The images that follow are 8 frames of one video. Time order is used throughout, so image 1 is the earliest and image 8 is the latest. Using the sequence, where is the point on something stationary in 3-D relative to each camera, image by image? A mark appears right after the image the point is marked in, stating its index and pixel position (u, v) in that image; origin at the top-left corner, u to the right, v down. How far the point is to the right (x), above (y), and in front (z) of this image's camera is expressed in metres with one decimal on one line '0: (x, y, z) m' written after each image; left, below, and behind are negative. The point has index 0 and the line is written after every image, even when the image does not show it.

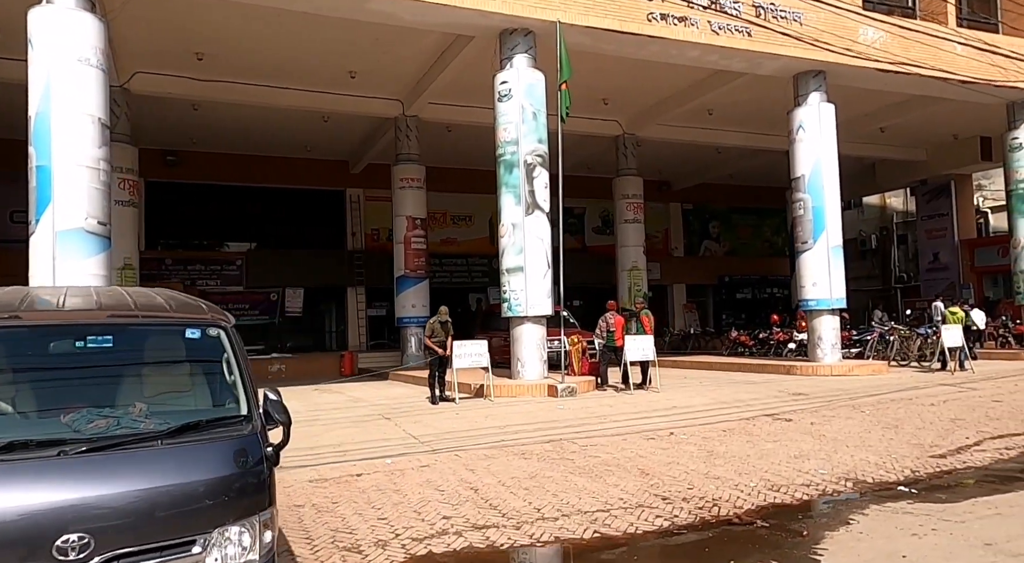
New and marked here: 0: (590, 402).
0: (+1.2, -1.8, +11.0) m
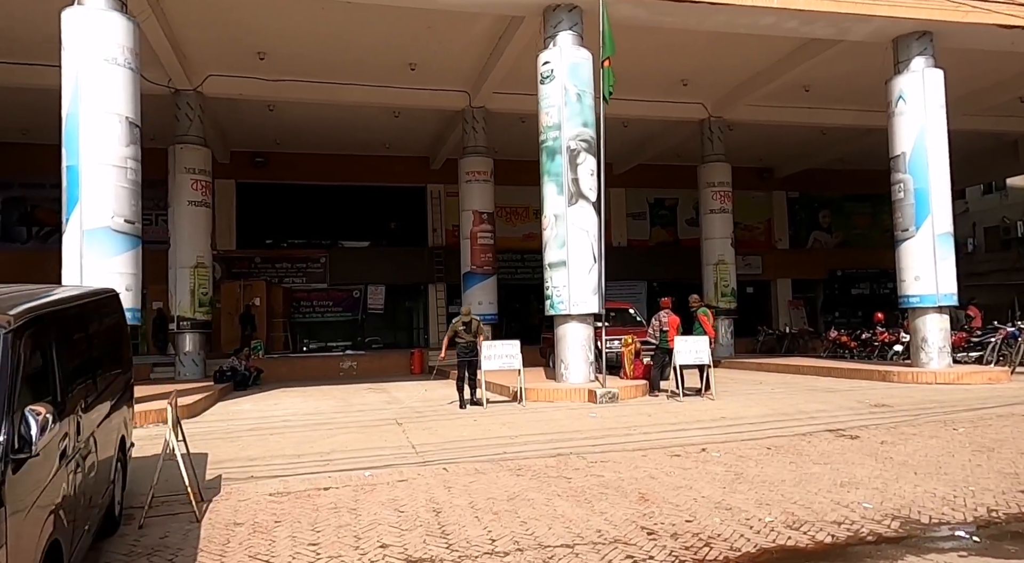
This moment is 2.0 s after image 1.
0: (+1.6, -1.8, +10.0) m
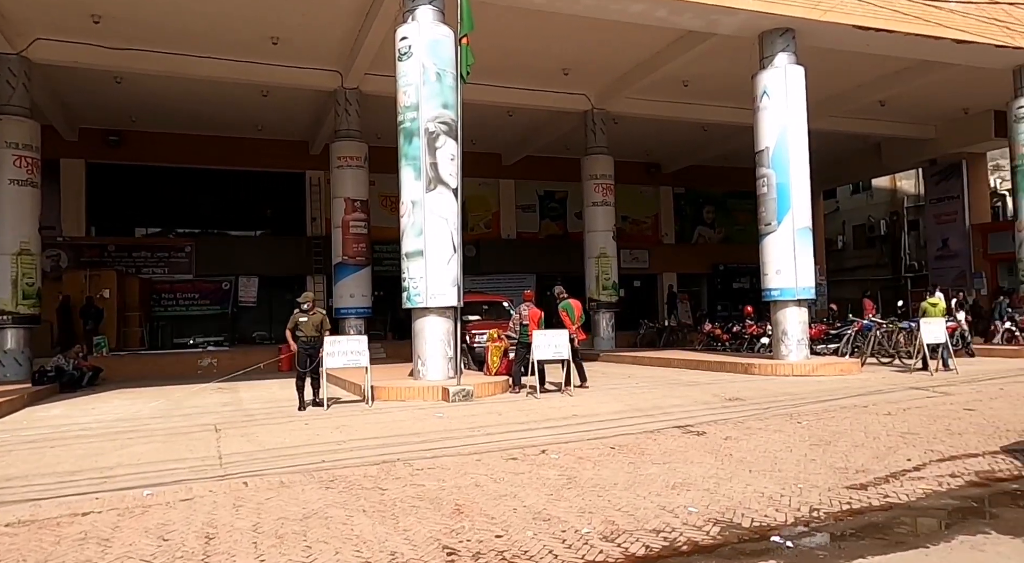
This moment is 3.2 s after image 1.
0: (-0.4, -1.6, +9.4) m
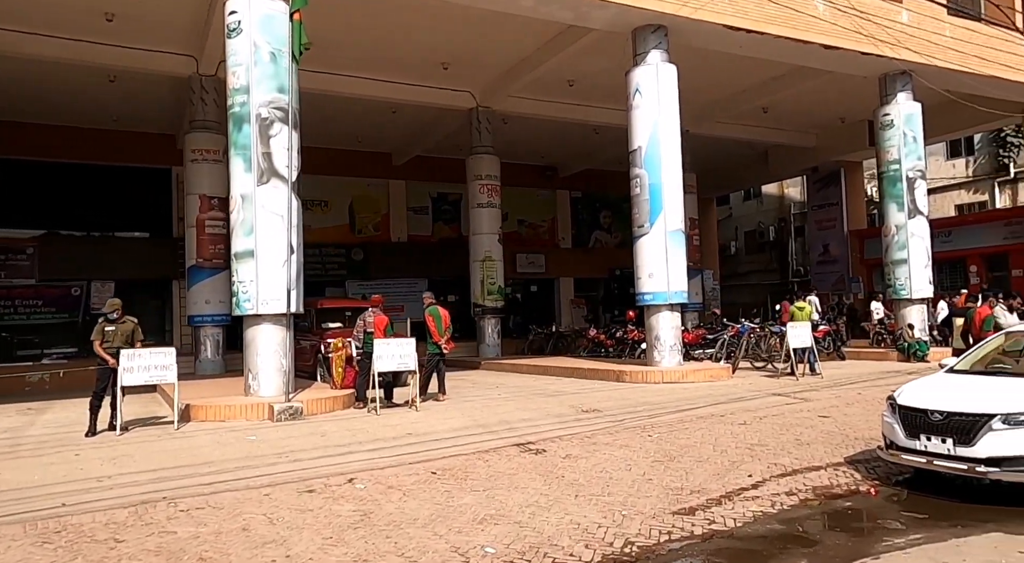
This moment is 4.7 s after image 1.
0: (-2.4, -1.7, +8.4) m
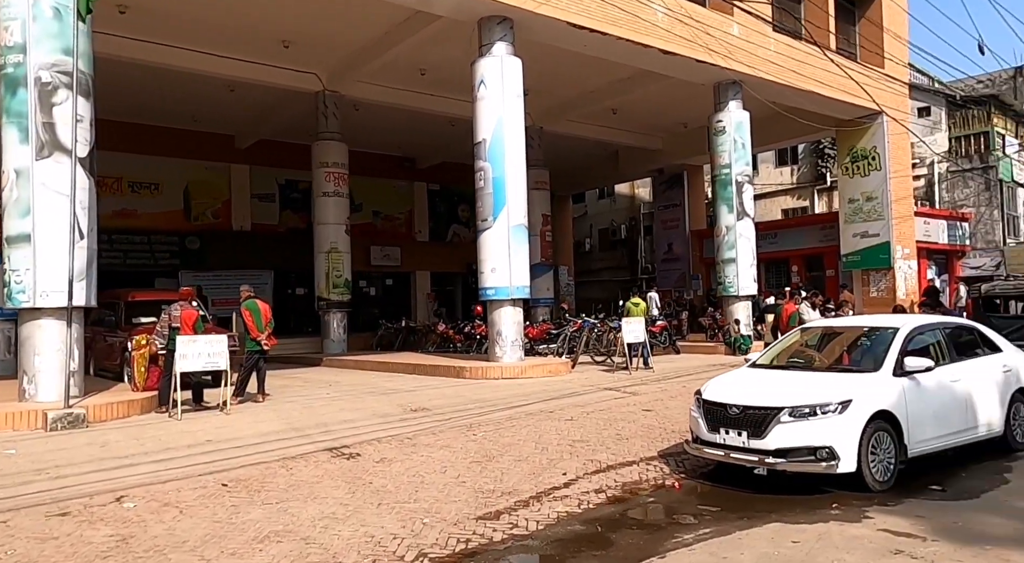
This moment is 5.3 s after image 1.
0: (-4.3, -1.6, +7.4) m
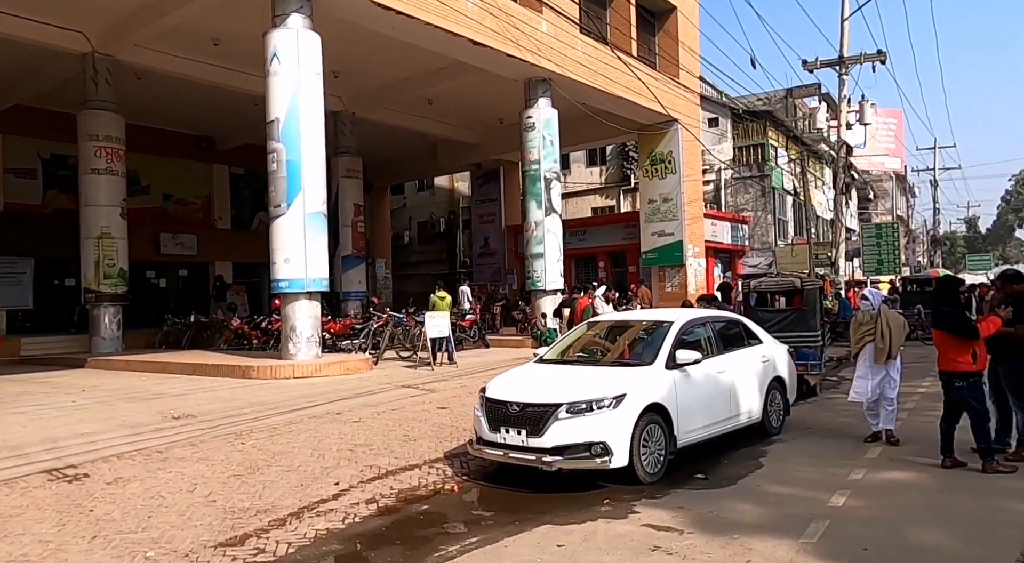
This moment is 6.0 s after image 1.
0: (-6.3, -1.5, +5.7) m
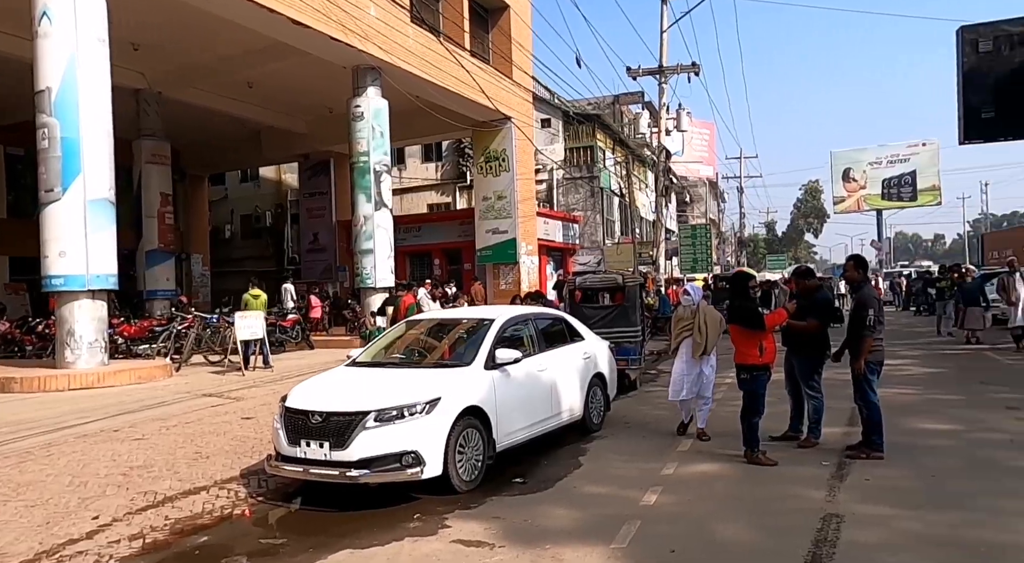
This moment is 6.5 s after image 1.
0: (-7.6, -1.4, +3.7) m
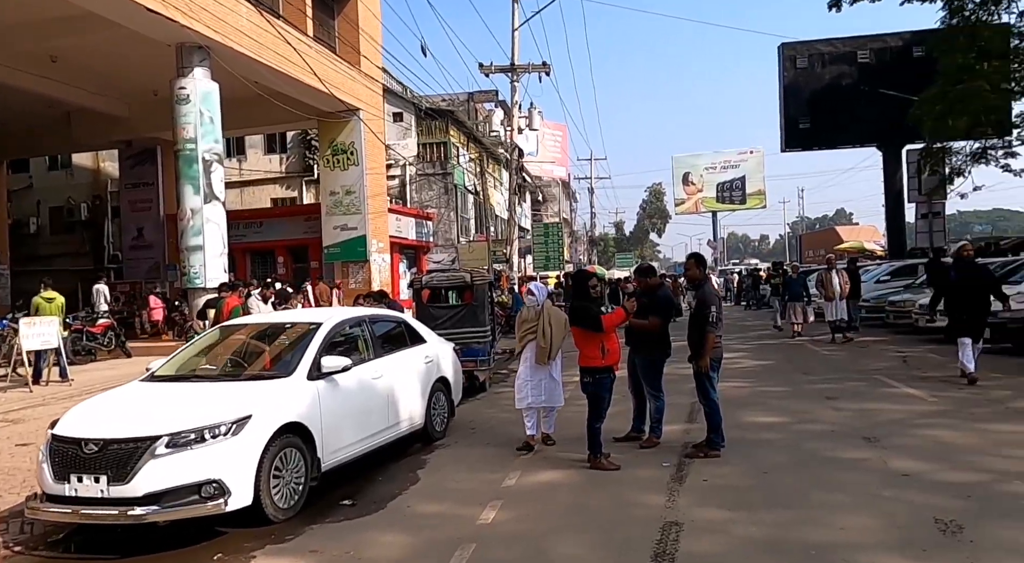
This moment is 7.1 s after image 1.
0: (-8.3, -1.5, +1.6) m
